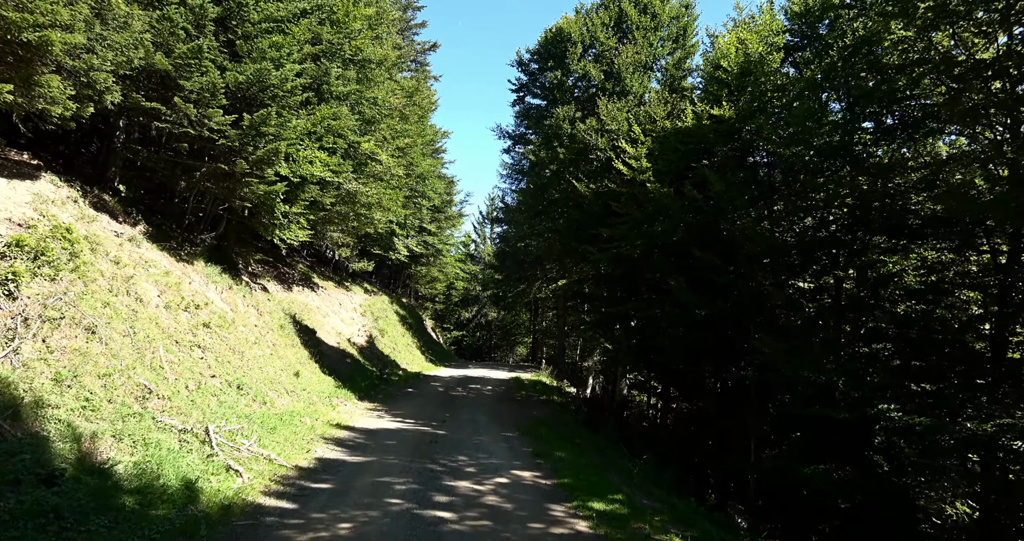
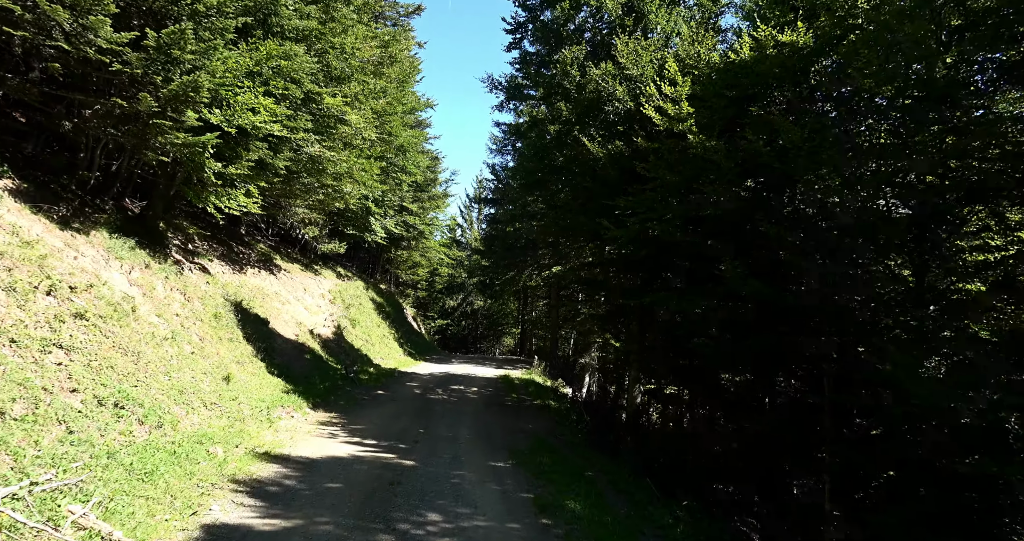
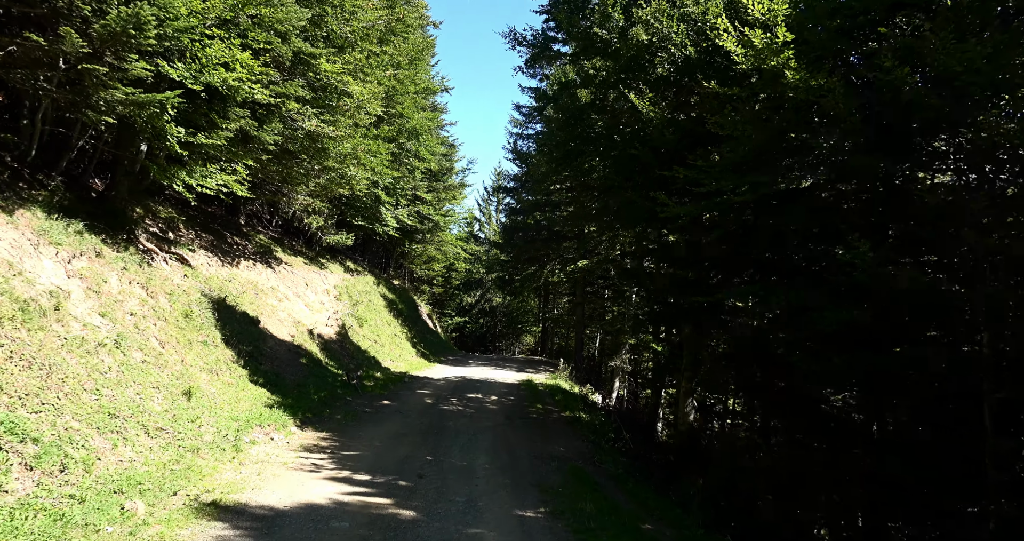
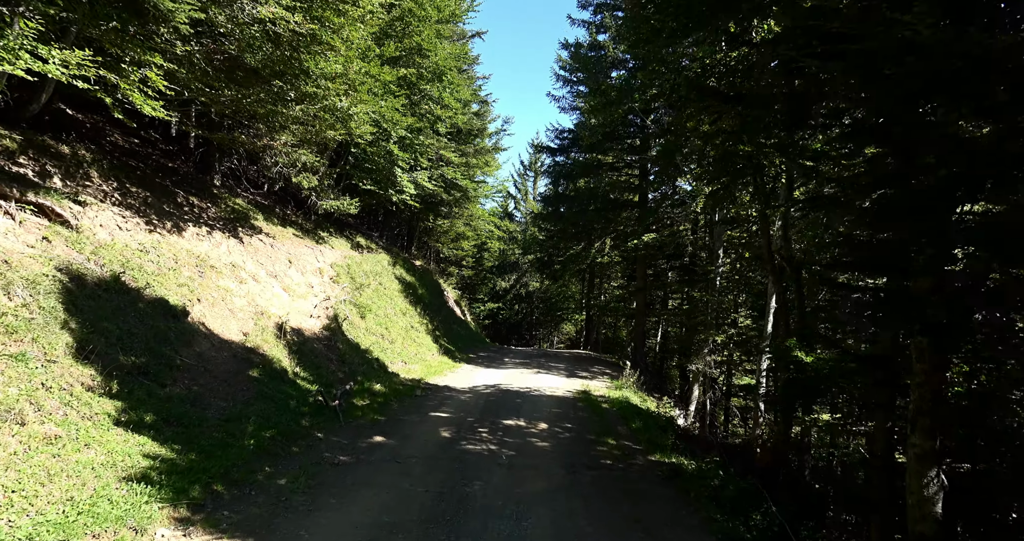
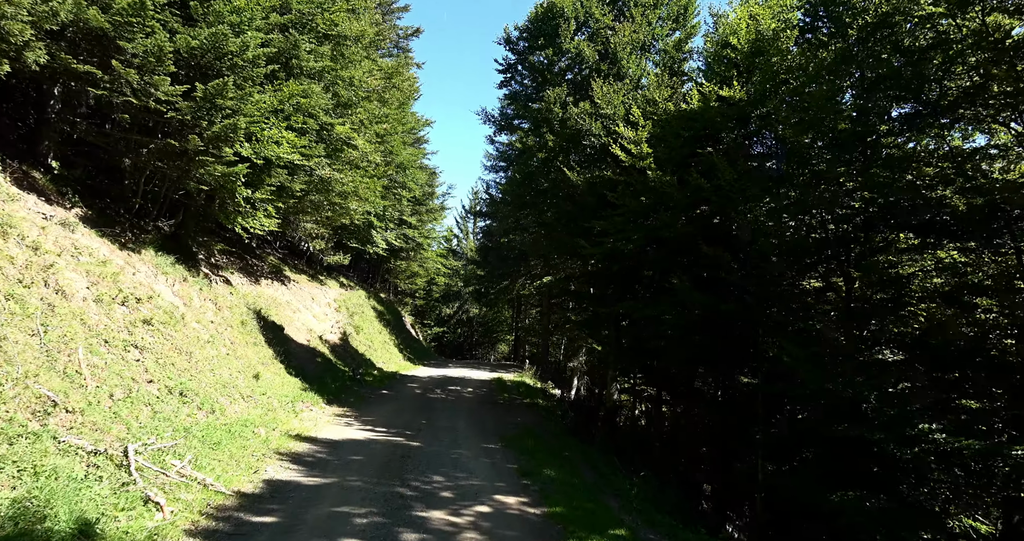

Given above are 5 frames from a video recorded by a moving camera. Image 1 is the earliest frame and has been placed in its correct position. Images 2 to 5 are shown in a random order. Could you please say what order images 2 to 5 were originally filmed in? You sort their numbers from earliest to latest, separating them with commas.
5, 2, 3, 4
